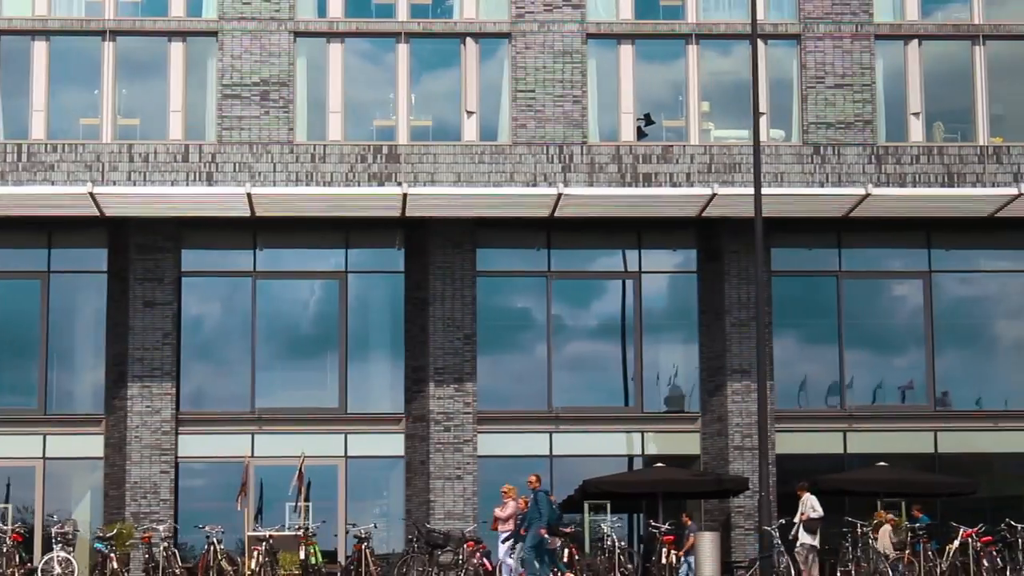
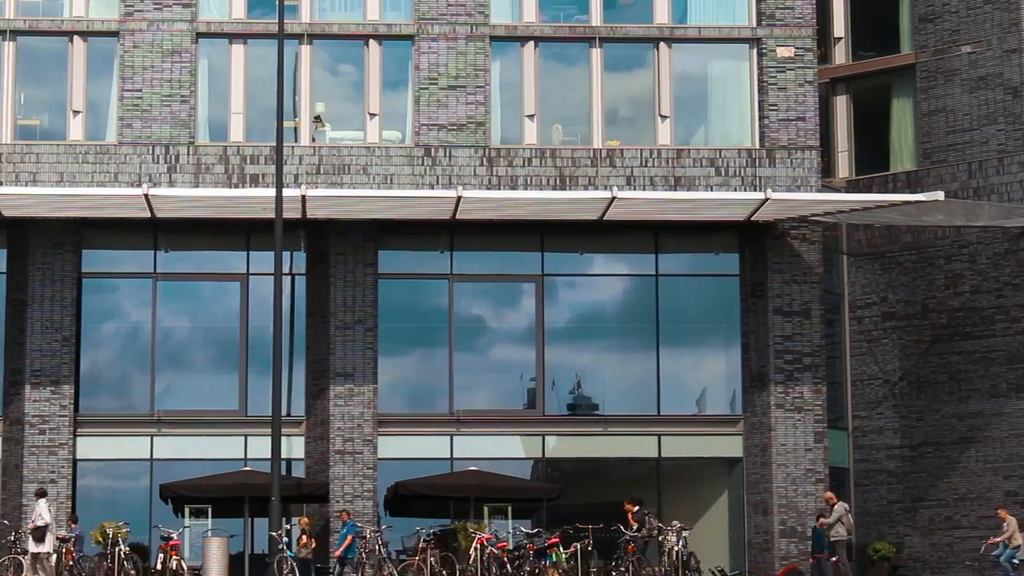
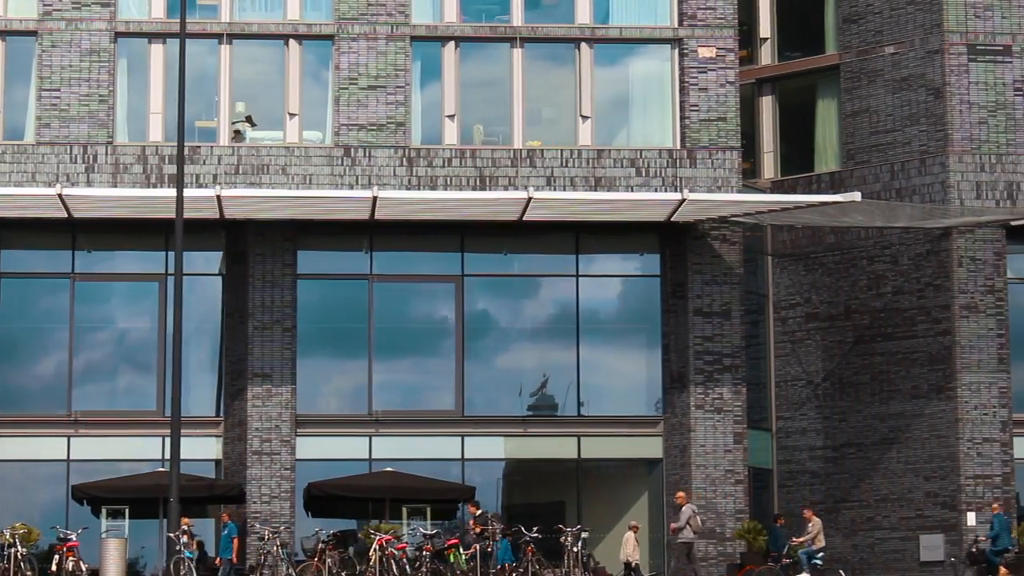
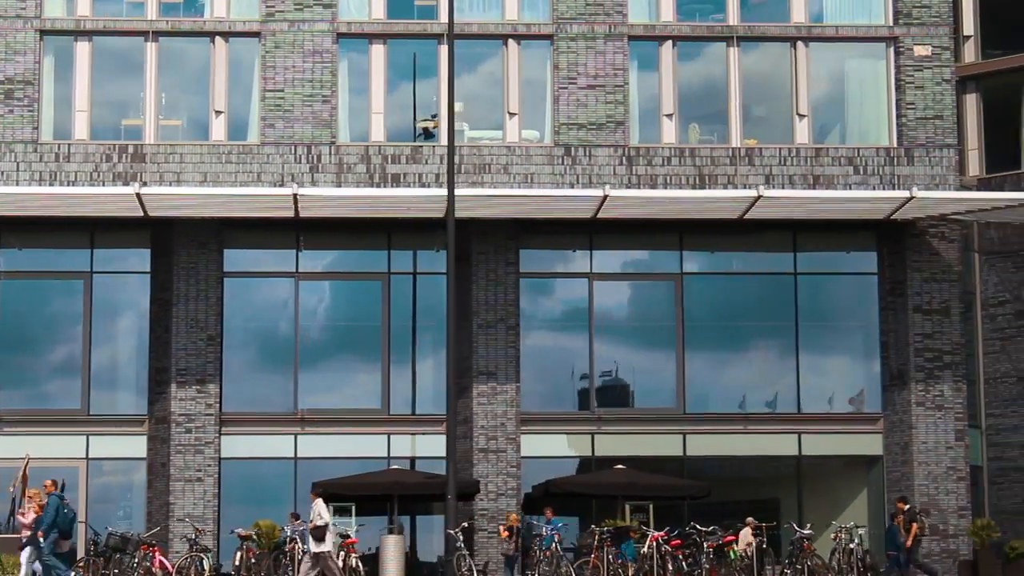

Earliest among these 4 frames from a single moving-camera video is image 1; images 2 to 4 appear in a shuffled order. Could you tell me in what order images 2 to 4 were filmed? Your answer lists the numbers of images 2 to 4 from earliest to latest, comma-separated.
4, 2, 3
